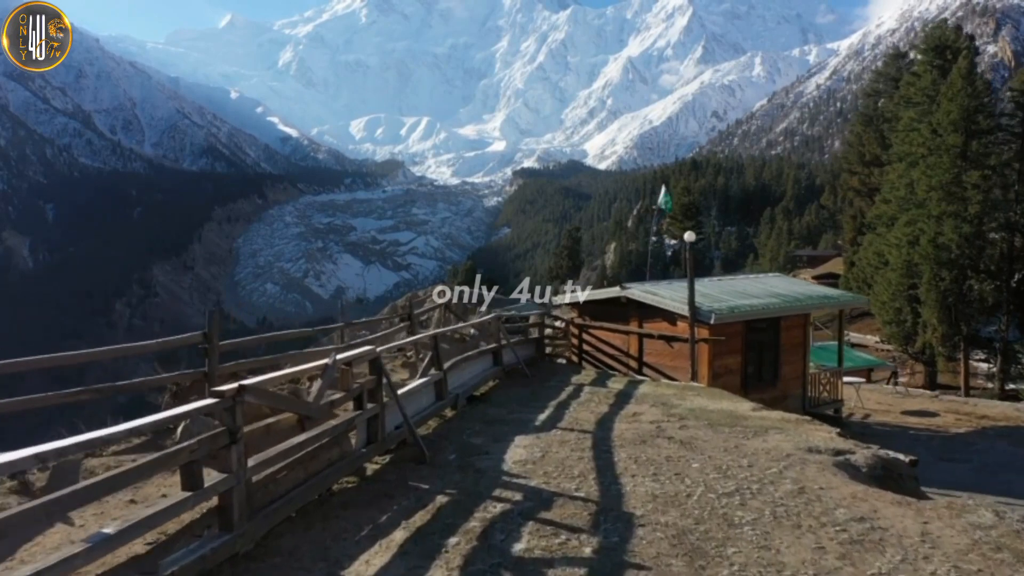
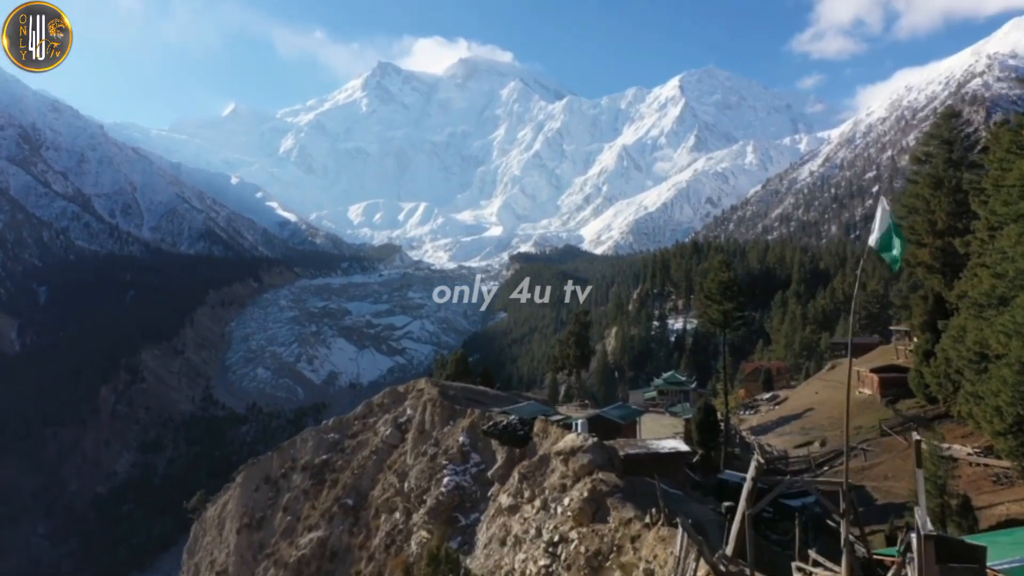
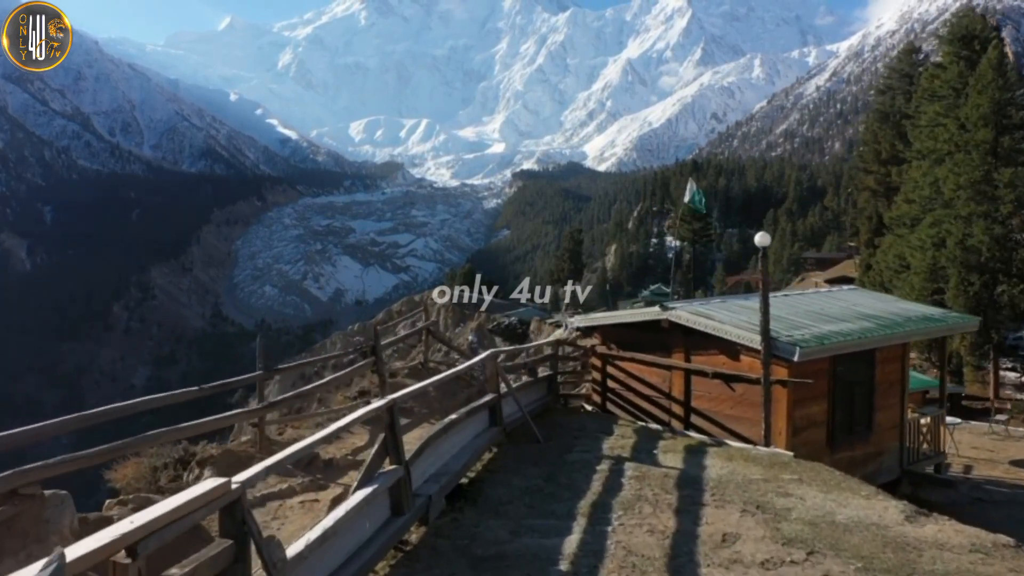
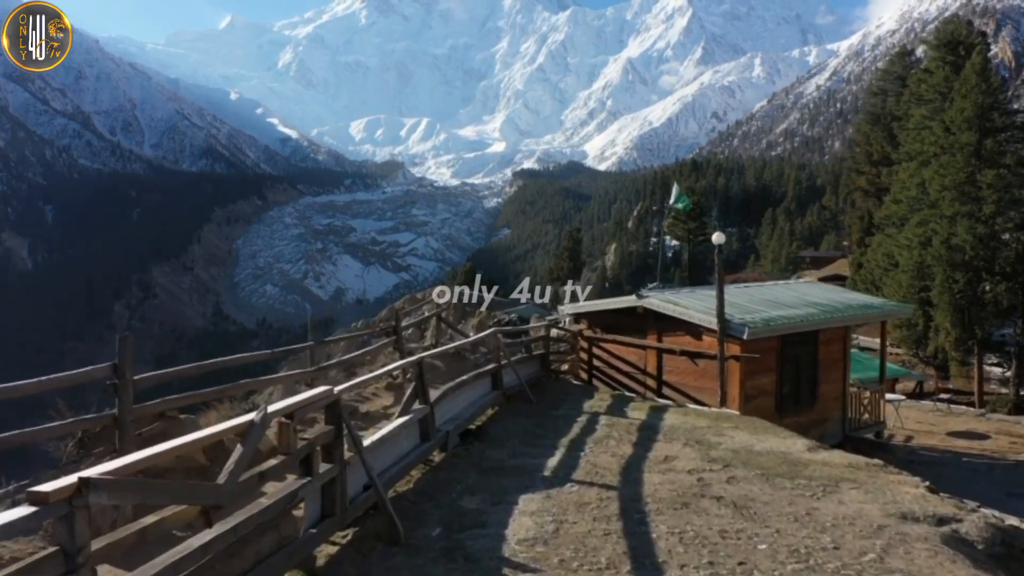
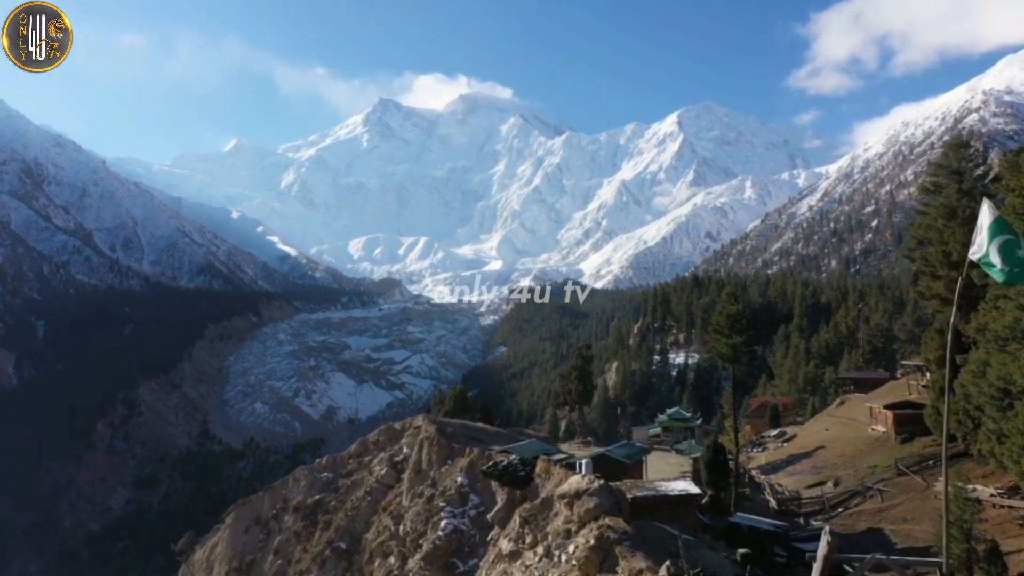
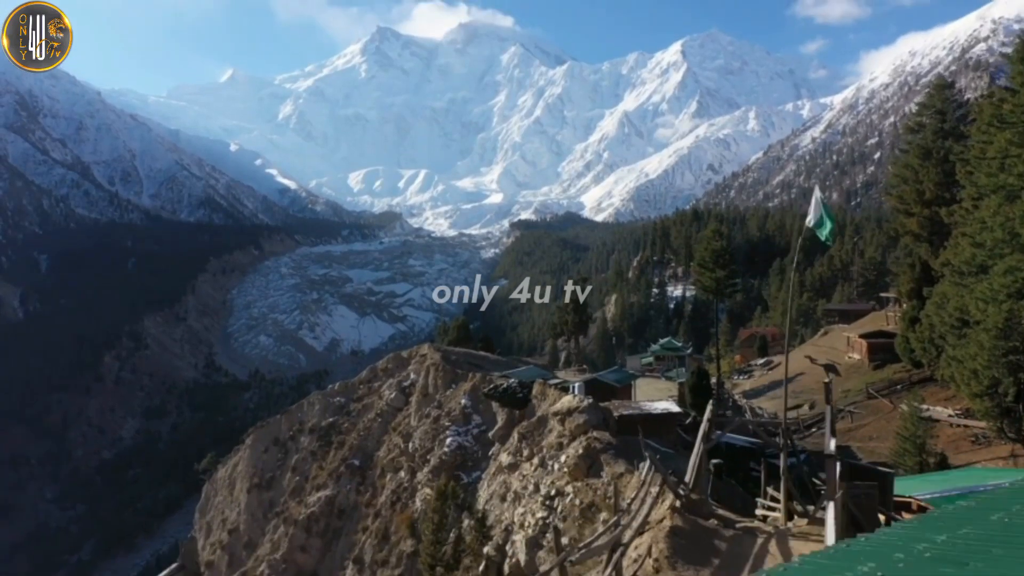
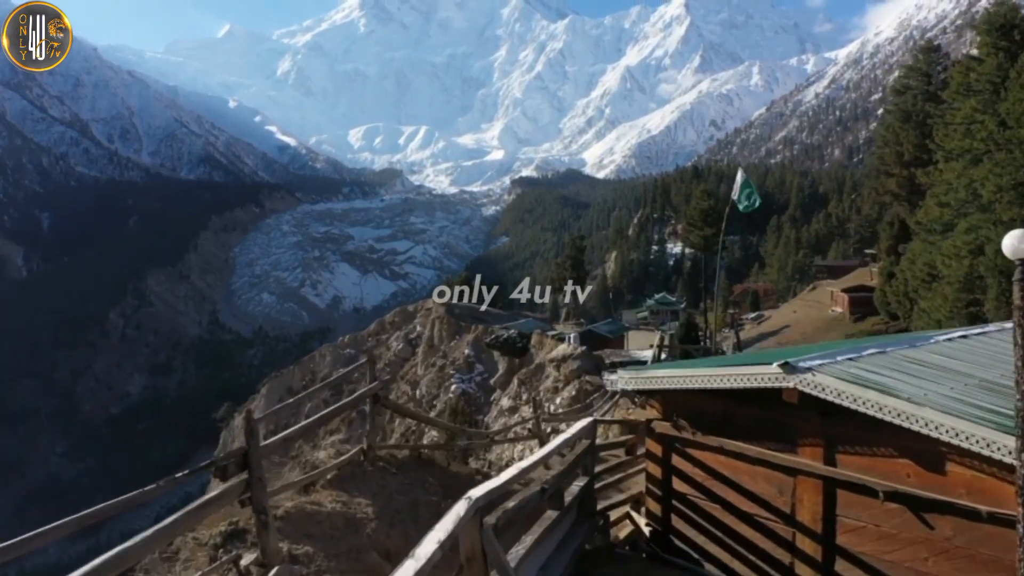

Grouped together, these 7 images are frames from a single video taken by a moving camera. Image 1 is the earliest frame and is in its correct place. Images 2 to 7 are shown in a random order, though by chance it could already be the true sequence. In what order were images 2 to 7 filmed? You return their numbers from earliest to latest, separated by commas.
4, 3, 7, 6, 2, 5
